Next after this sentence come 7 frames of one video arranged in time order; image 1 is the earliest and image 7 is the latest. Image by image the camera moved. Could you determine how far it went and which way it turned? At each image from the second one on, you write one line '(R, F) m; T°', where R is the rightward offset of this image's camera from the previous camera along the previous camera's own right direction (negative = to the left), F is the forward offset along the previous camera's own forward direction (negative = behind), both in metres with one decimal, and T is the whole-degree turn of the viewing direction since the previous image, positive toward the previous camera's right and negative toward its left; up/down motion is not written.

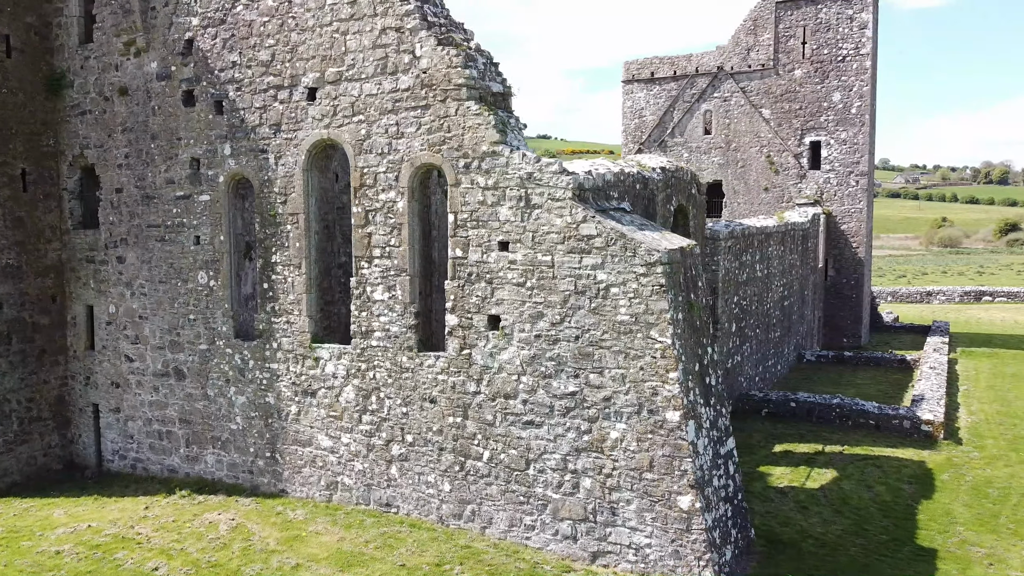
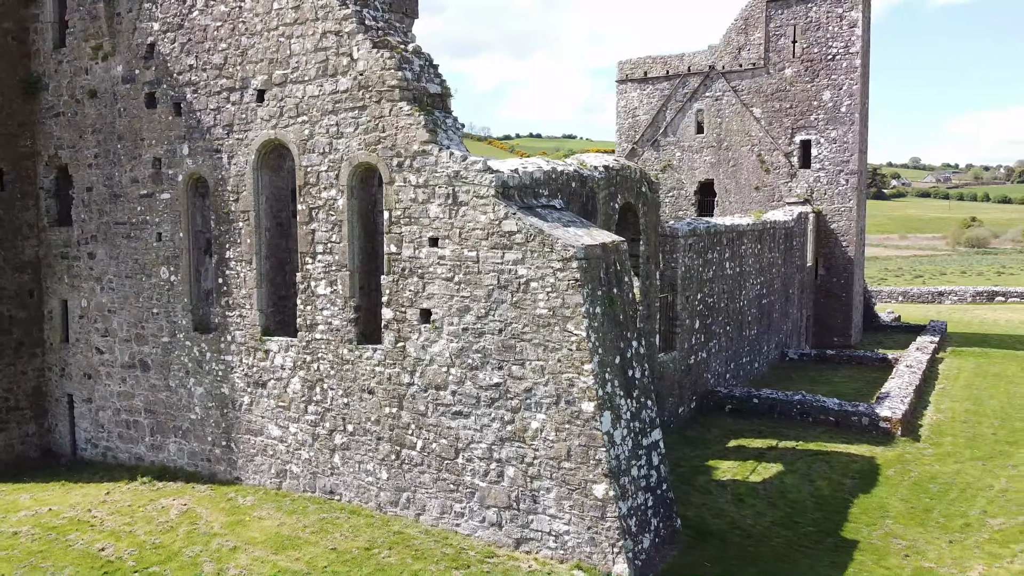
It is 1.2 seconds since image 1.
(+1.0, -0.2) m; -2°
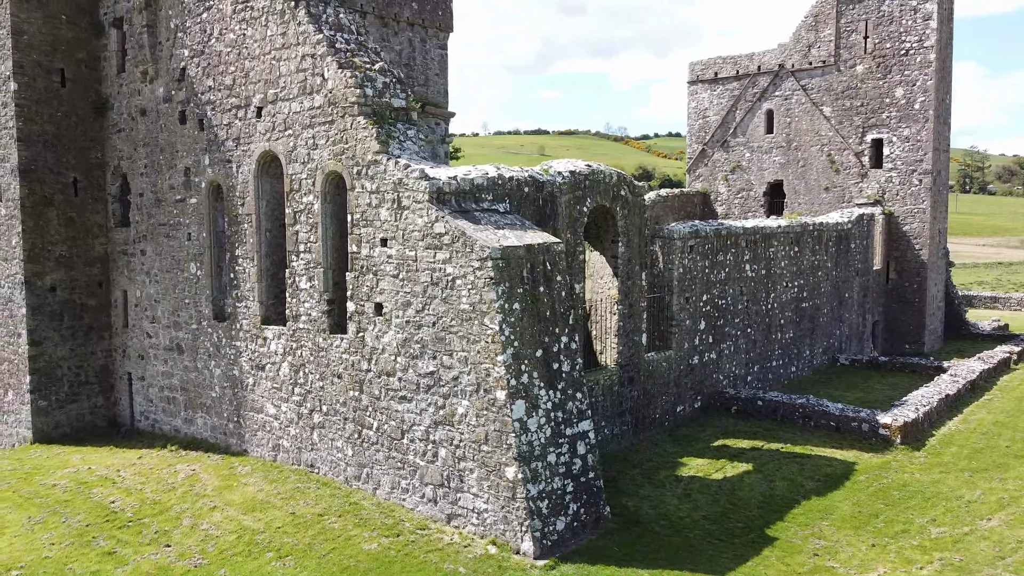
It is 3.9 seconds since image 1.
(+2.1, -0.5) m; -10°
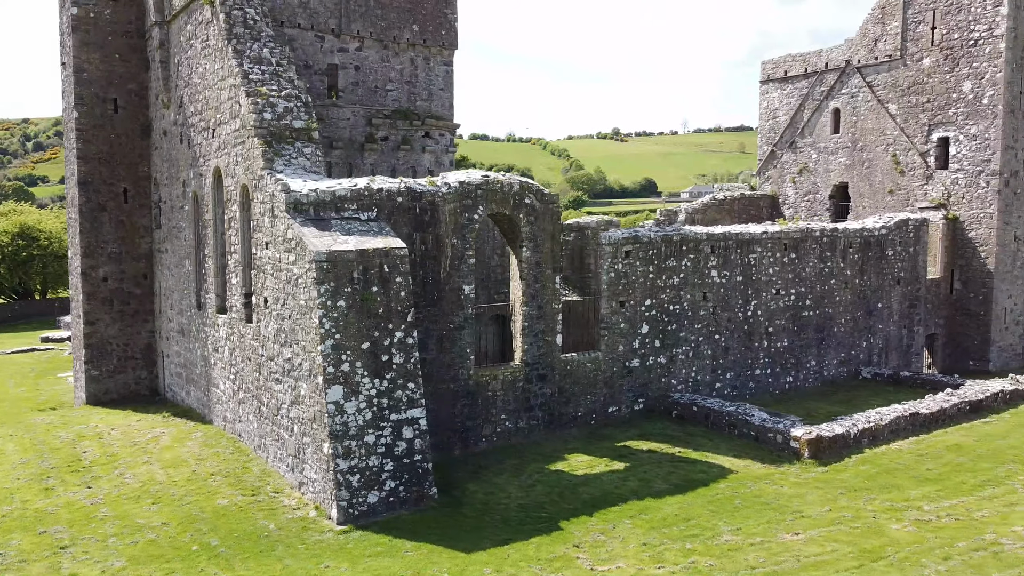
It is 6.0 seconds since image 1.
(+4.2, -0.4) m; -14°
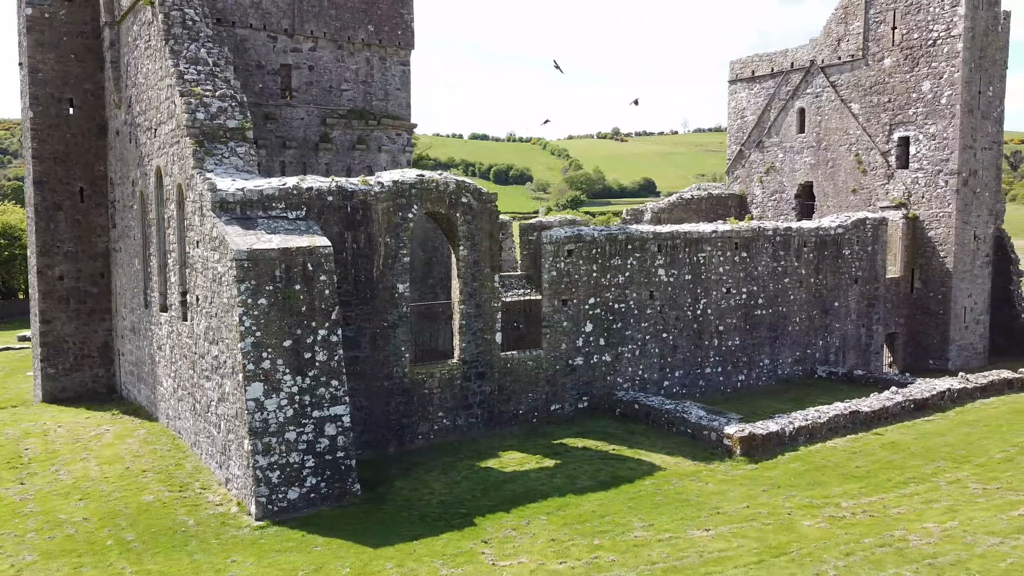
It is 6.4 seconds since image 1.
(+1.0, -0.1) m; 0°
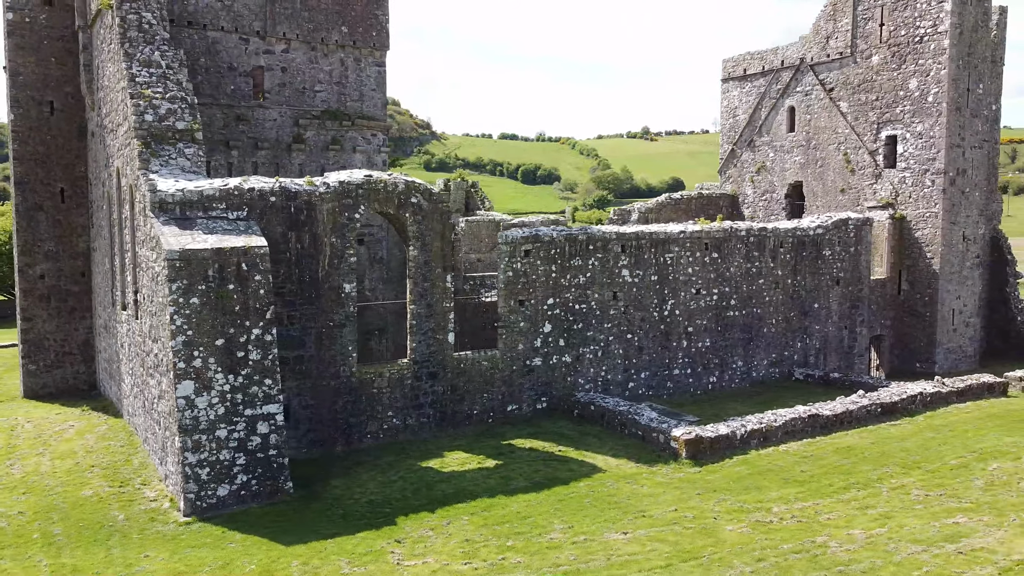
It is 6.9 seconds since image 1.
(+1.2, 0.0) m; -2°
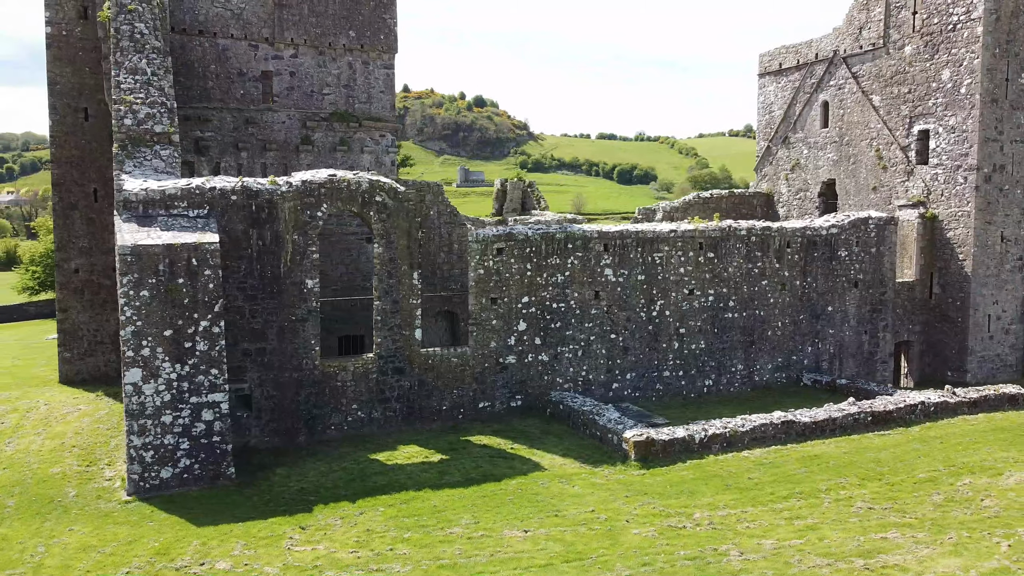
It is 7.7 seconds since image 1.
(+2.1, +0.1) m; -7°
